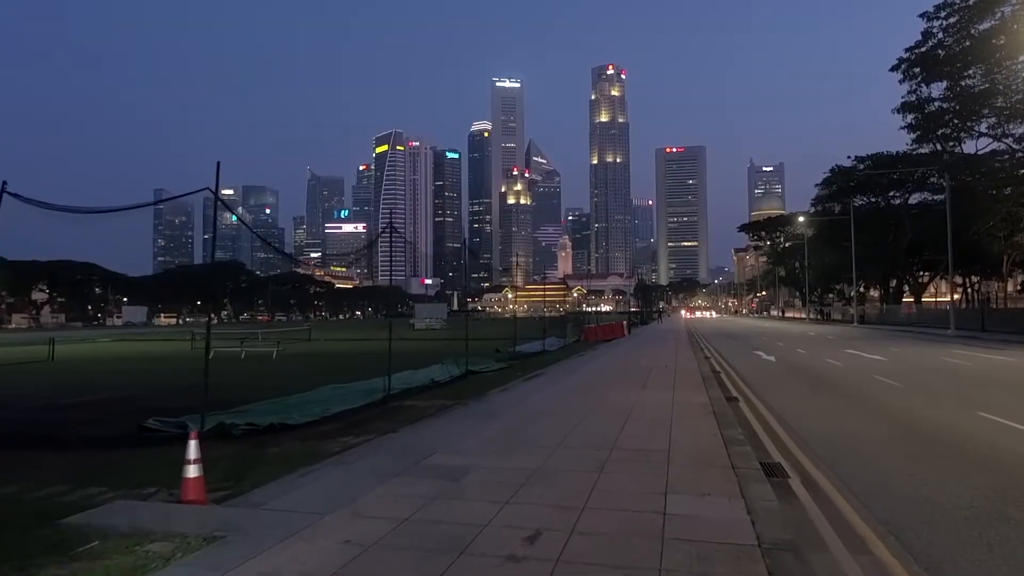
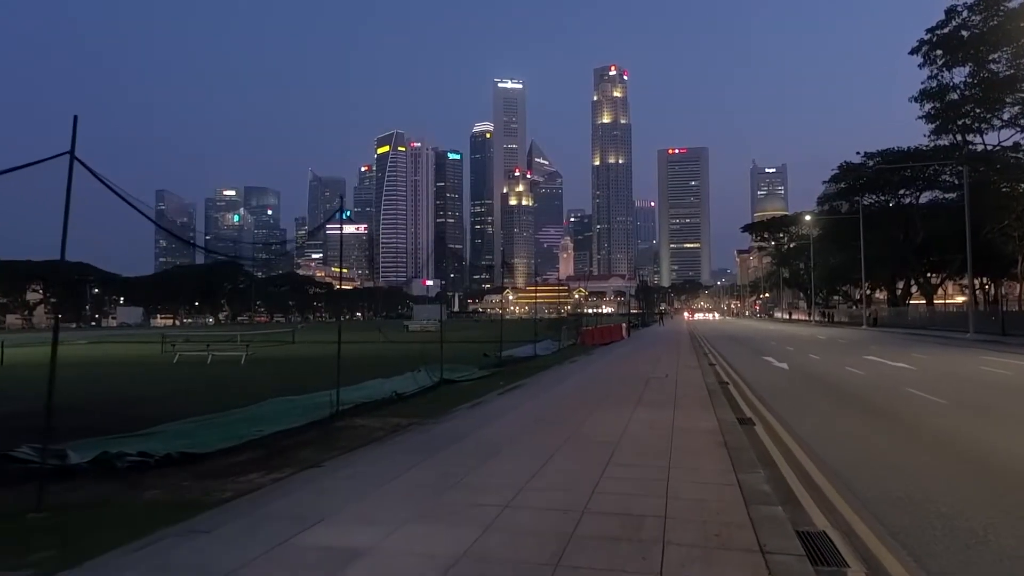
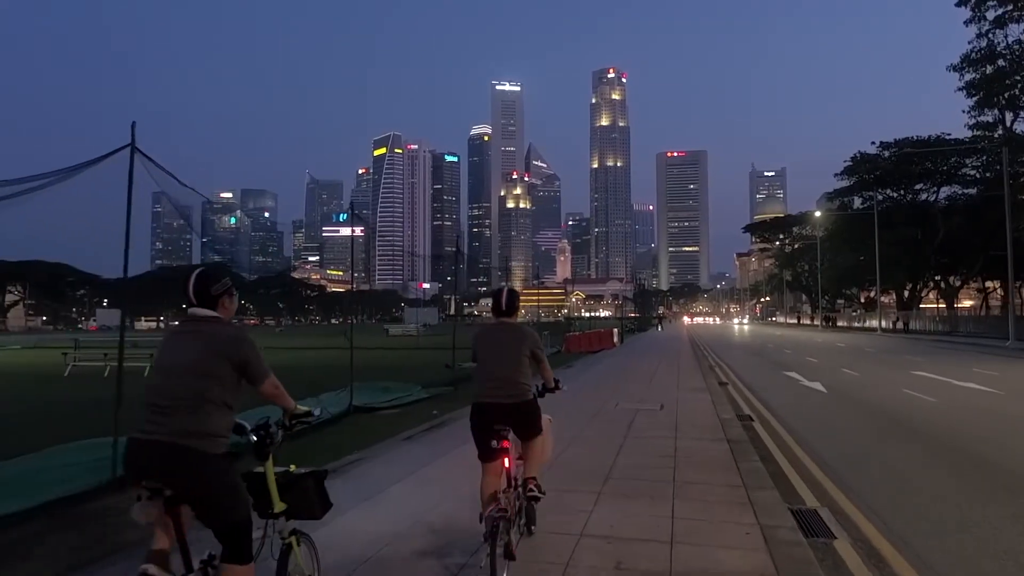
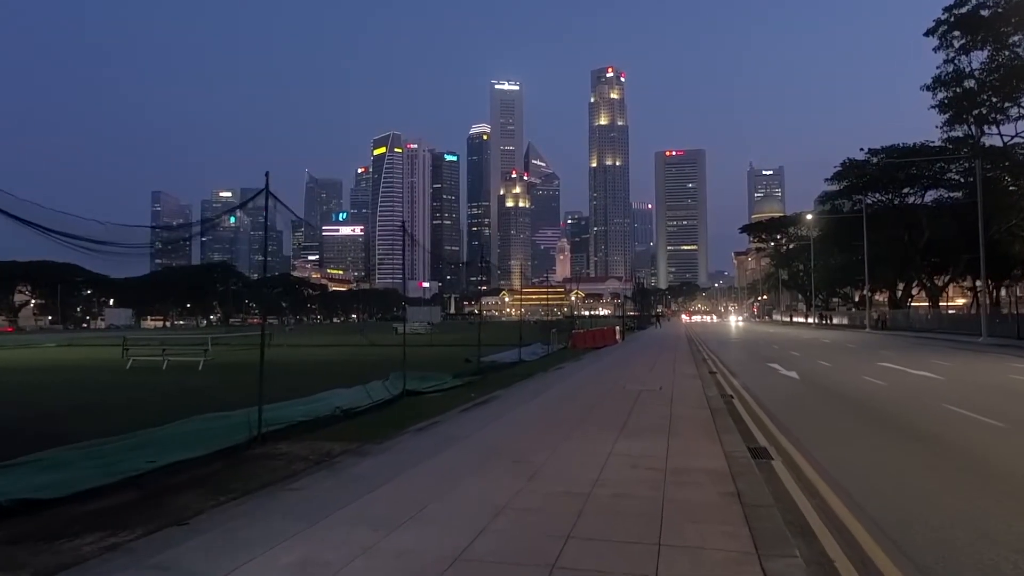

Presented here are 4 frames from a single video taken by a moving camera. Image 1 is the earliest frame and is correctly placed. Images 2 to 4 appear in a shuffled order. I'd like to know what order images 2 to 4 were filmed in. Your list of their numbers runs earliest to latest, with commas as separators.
2, 4, 3
